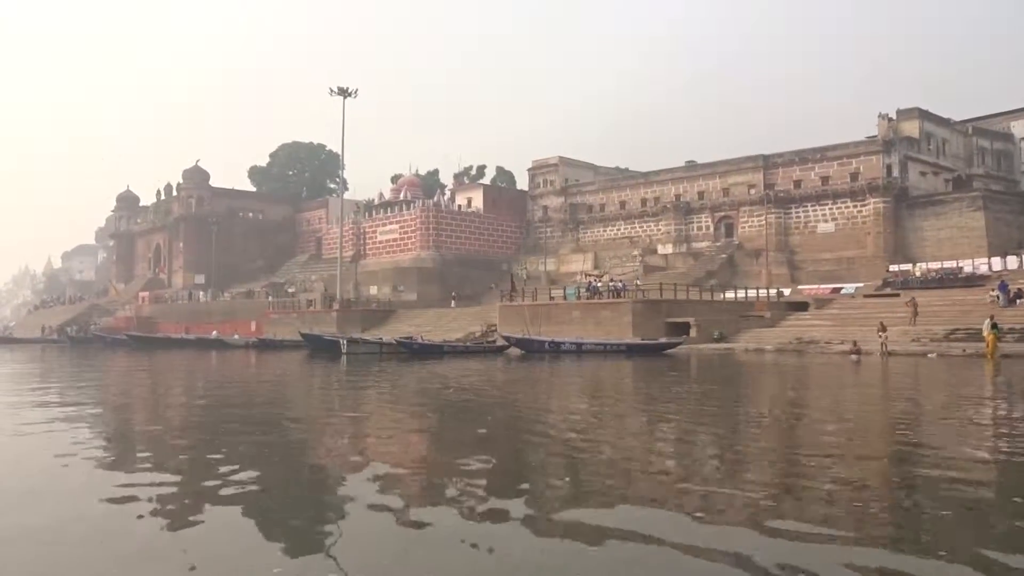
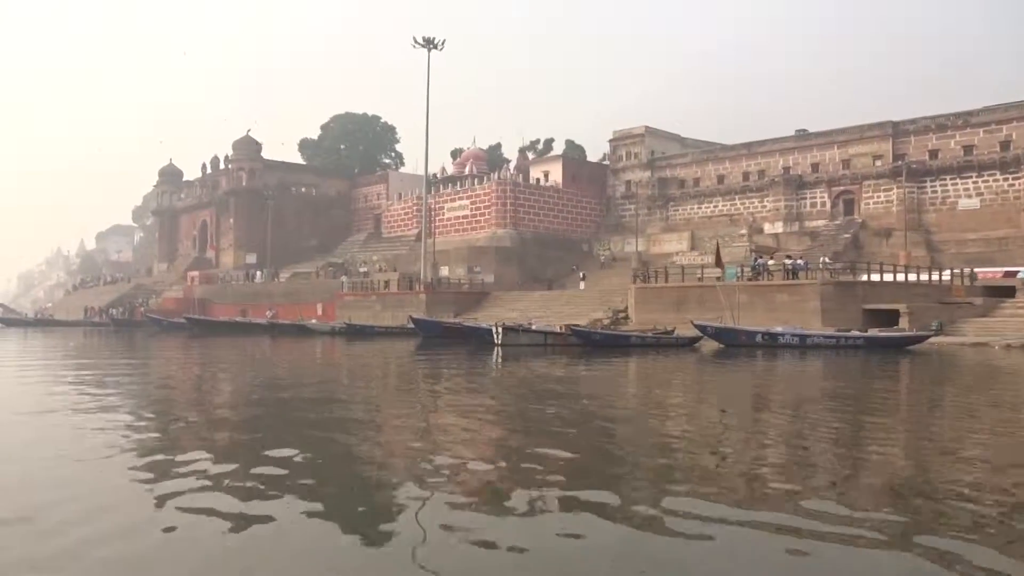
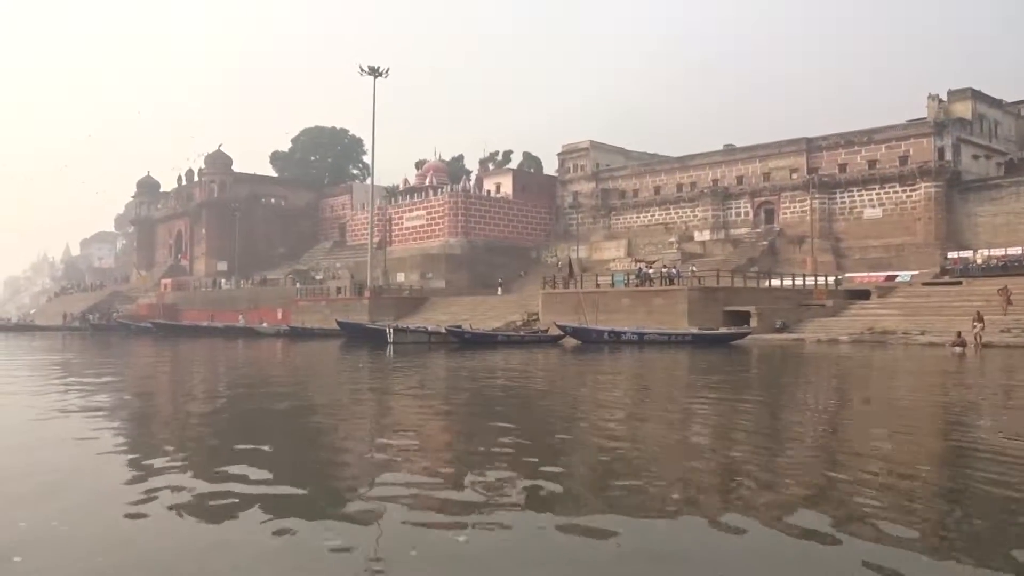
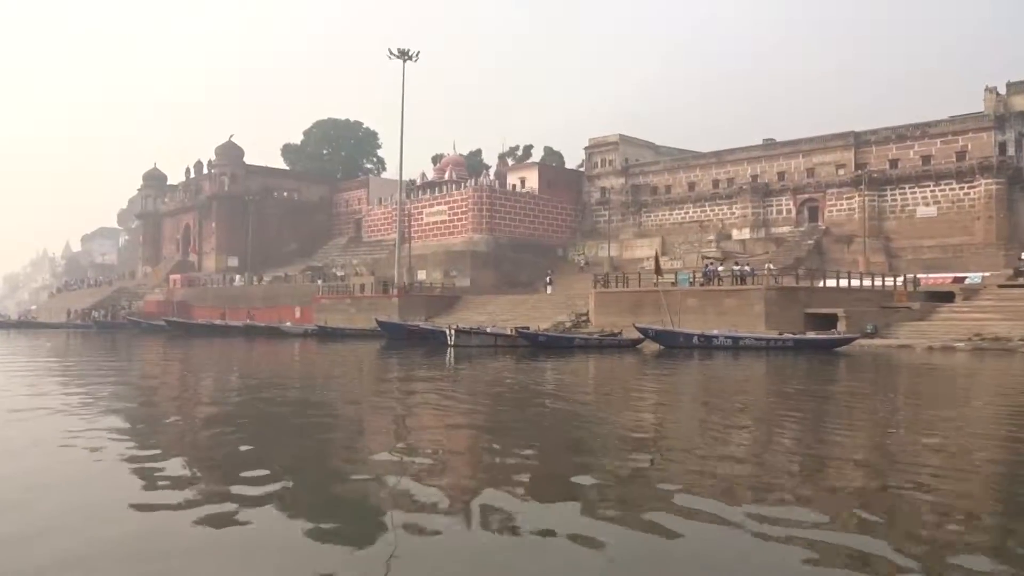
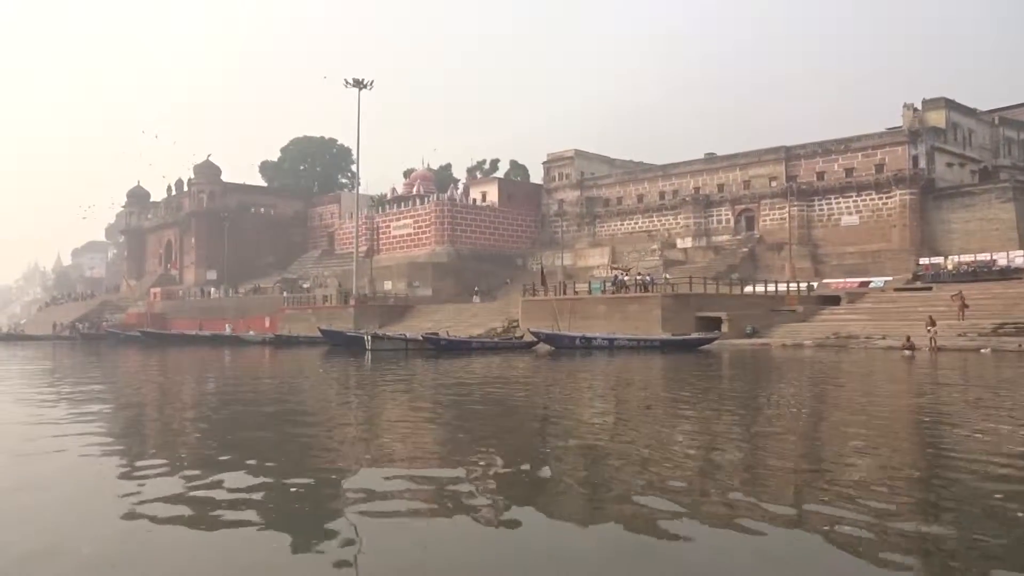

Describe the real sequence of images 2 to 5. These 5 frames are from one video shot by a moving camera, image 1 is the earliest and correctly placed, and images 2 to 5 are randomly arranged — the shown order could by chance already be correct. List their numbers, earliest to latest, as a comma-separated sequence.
5, 3, 4, 2
